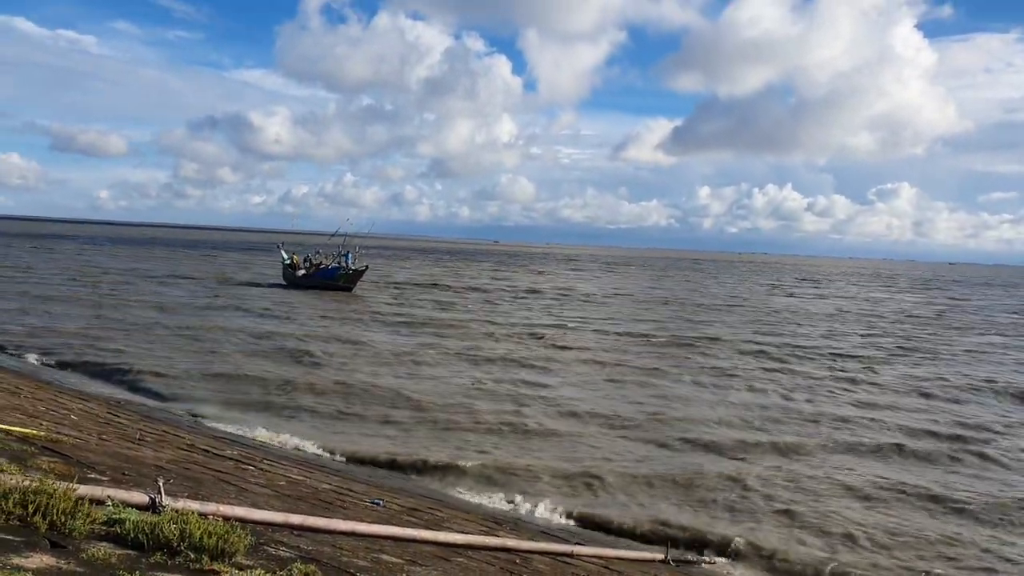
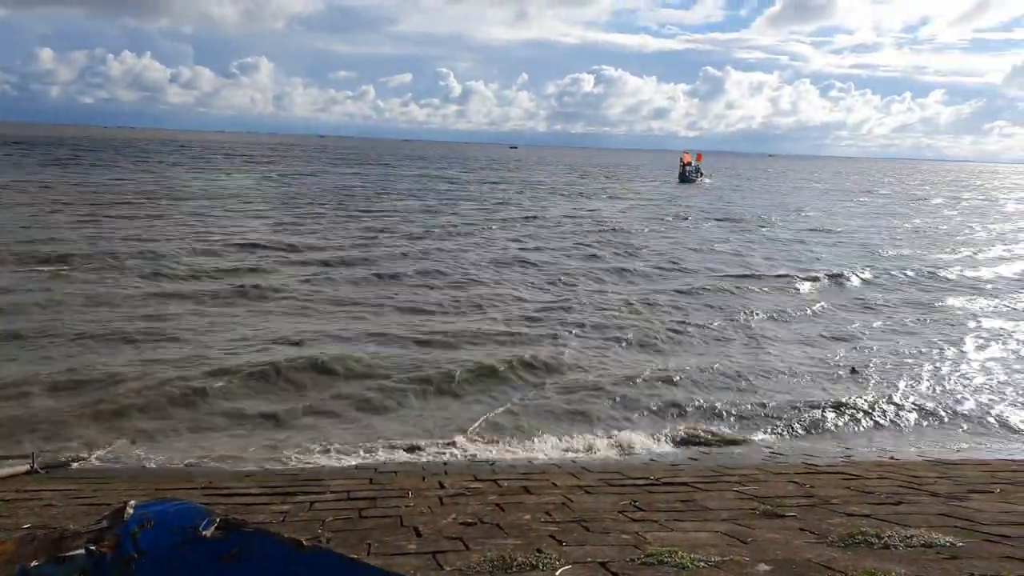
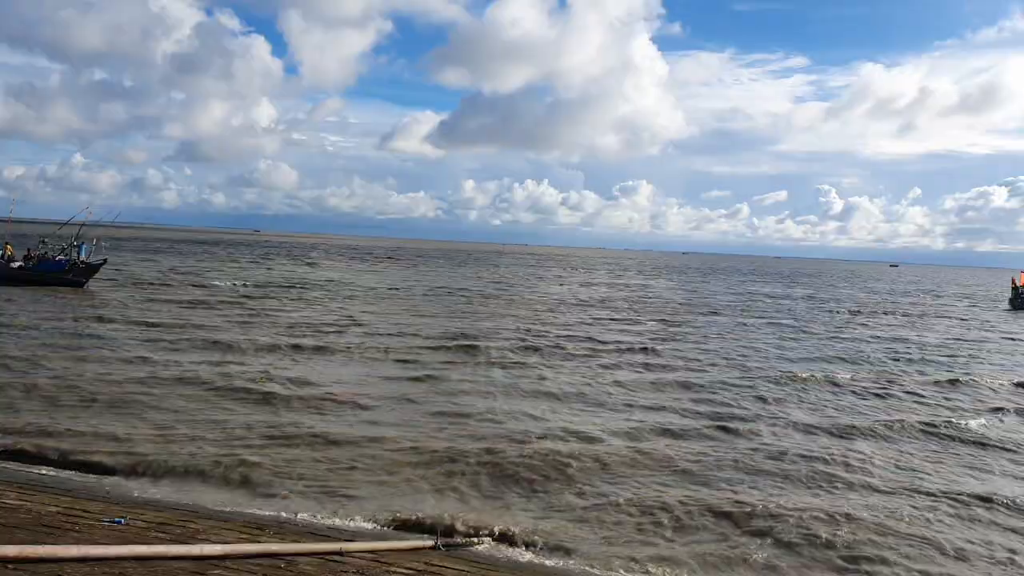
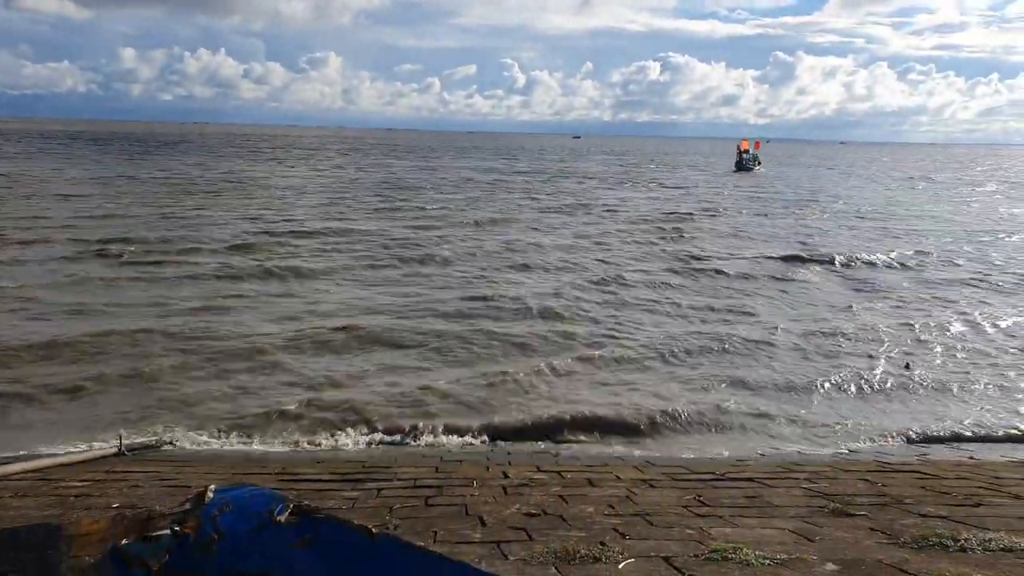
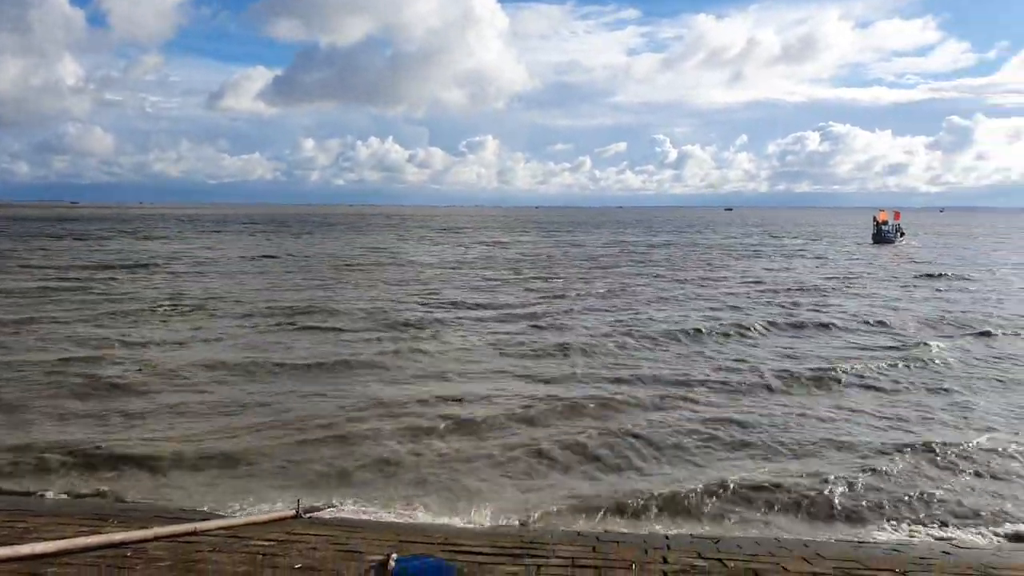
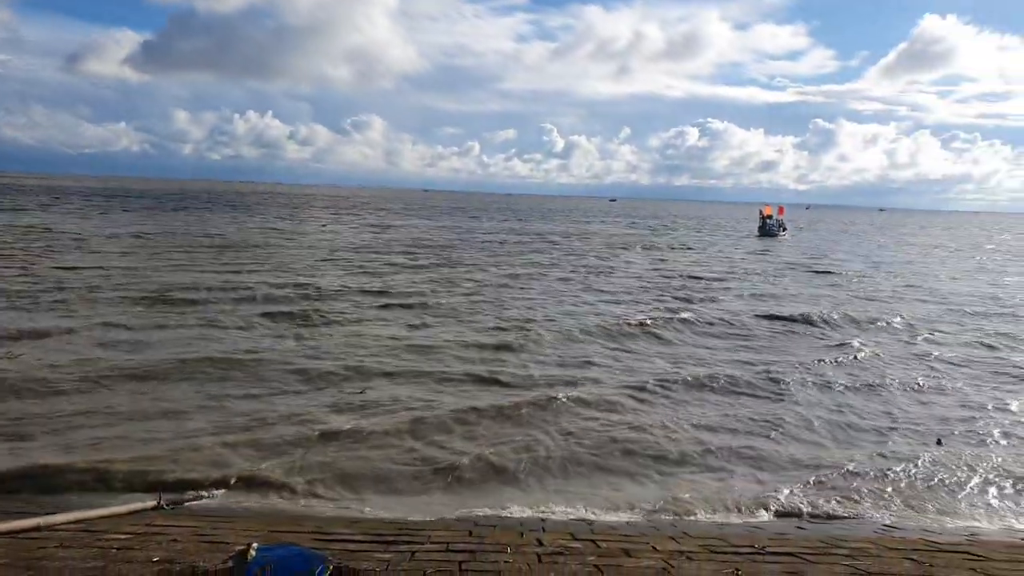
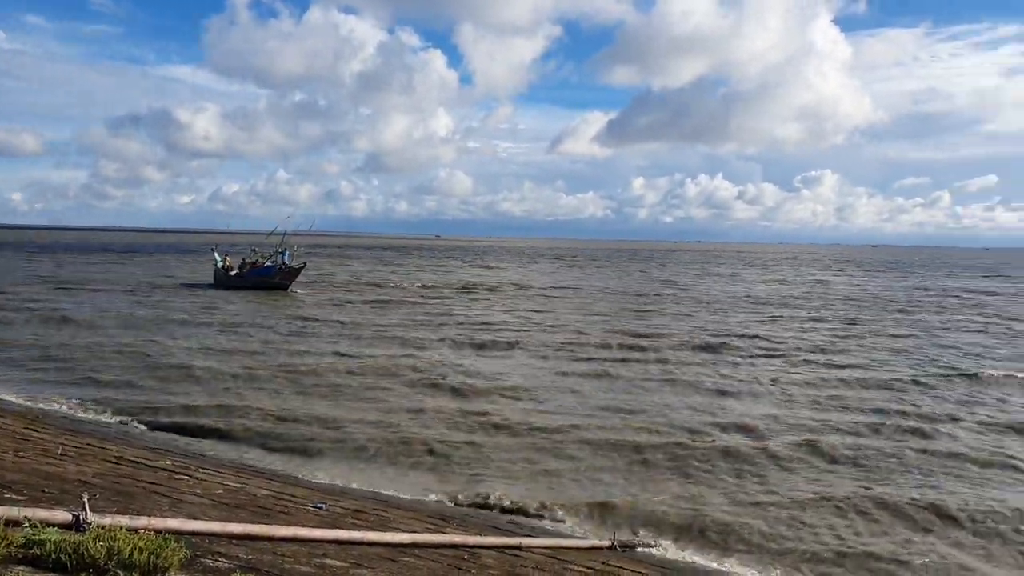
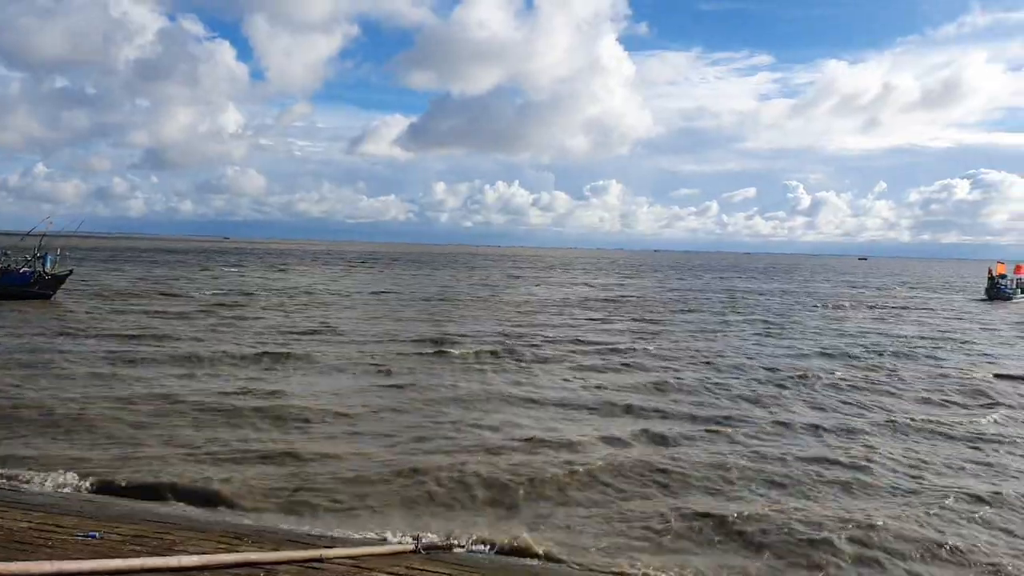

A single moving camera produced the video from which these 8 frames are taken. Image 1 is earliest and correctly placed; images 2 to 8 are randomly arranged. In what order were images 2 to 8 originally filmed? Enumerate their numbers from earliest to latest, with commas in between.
7, 3, 8, 5, 6, 4, 2
